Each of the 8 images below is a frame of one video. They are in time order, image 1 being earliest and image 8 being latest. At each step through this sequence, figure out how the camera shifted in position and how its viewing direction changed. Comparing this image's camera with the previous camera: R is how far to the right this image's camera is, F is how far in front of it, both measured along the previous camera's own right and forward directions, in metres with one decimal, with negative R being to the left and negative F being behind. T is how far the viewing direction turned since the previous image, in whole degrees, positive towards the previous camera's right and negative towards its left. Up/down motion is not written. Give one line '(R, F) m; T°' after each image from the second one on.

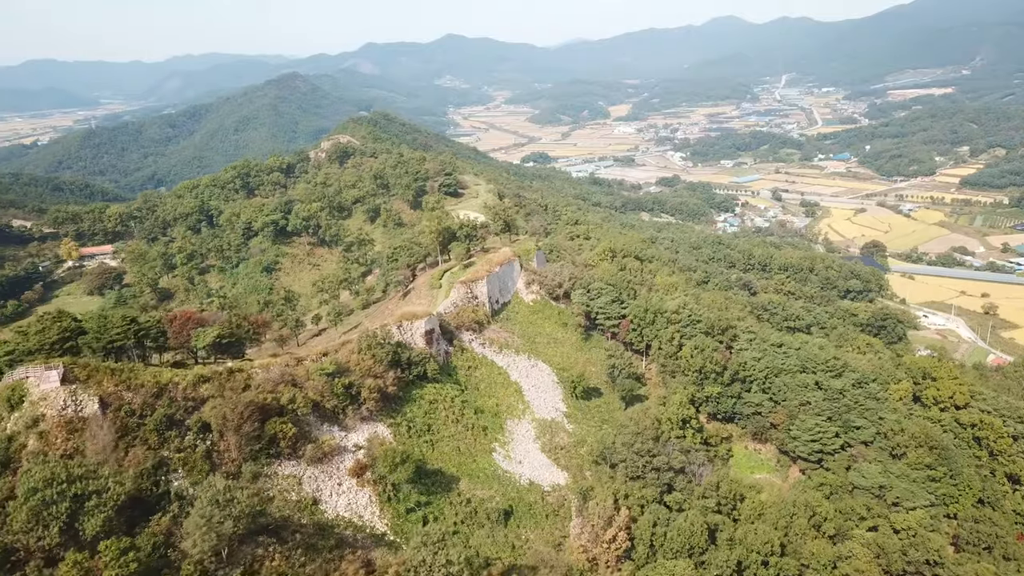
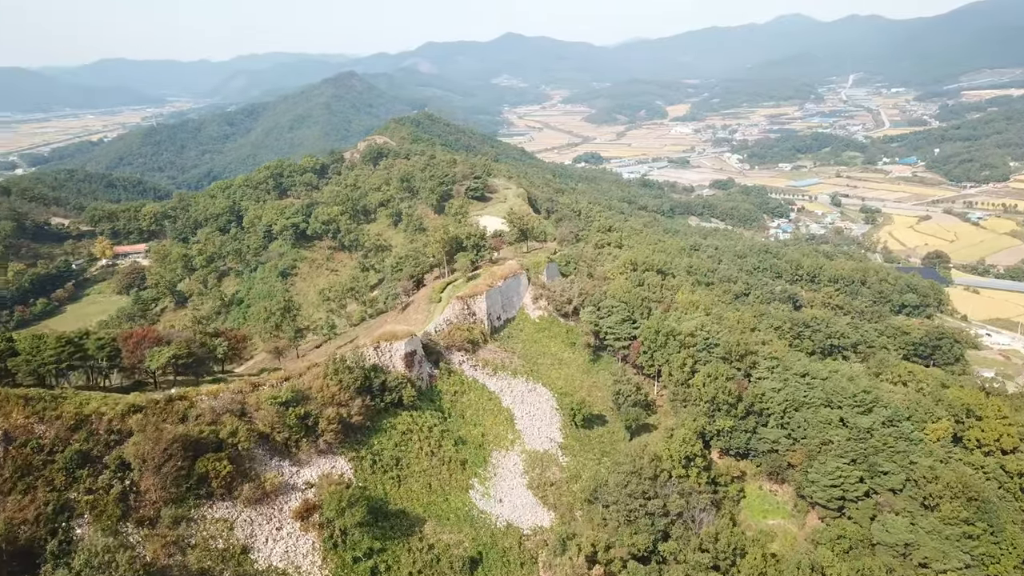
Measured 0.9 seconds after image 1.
(+1.6, +1.7) m; -4°
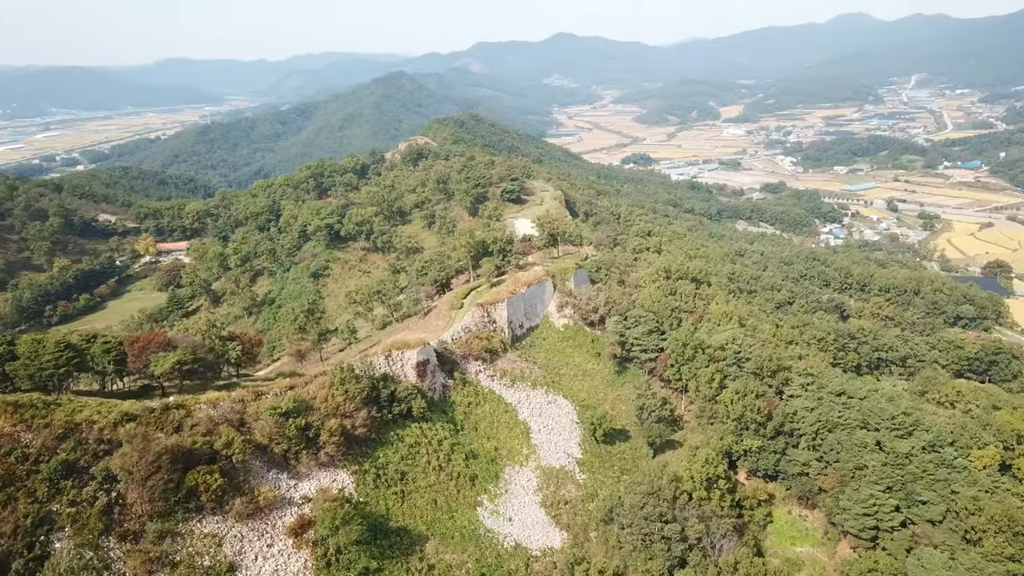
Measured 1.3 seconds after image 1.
(+0.8, +0.7) m; -3°
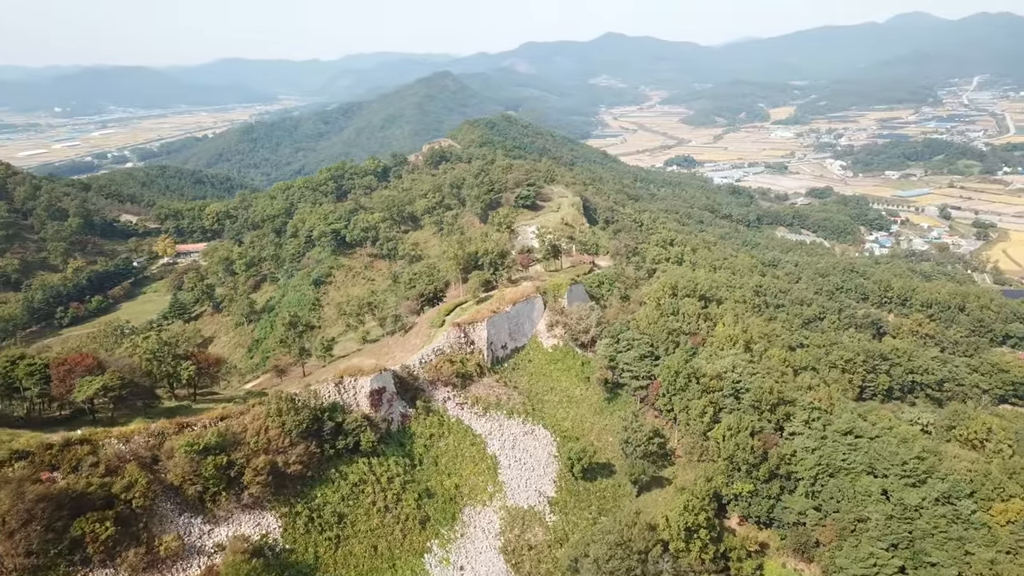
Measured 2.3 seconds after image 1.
(+1.8, +1.7) m; -3°
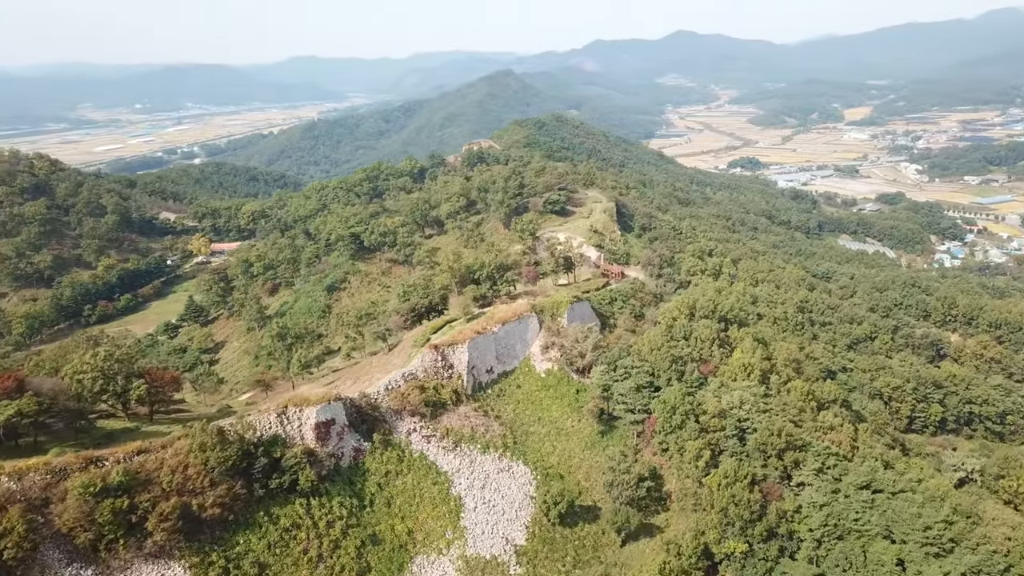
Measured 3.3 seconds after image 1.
(+2.0, +1.9) m; -5°
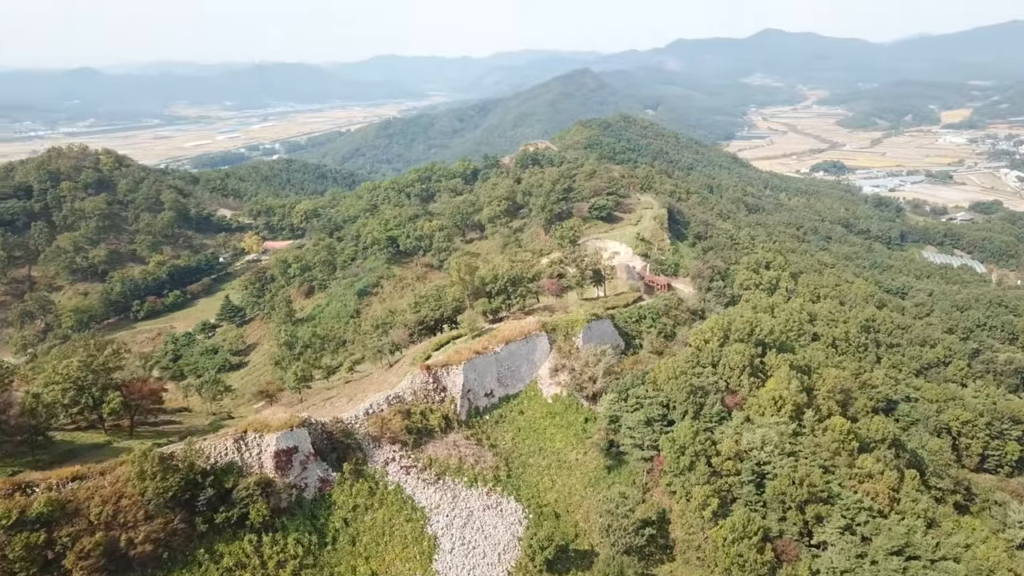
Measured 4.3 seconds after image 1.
(+1.7, +1.7) m; -6°
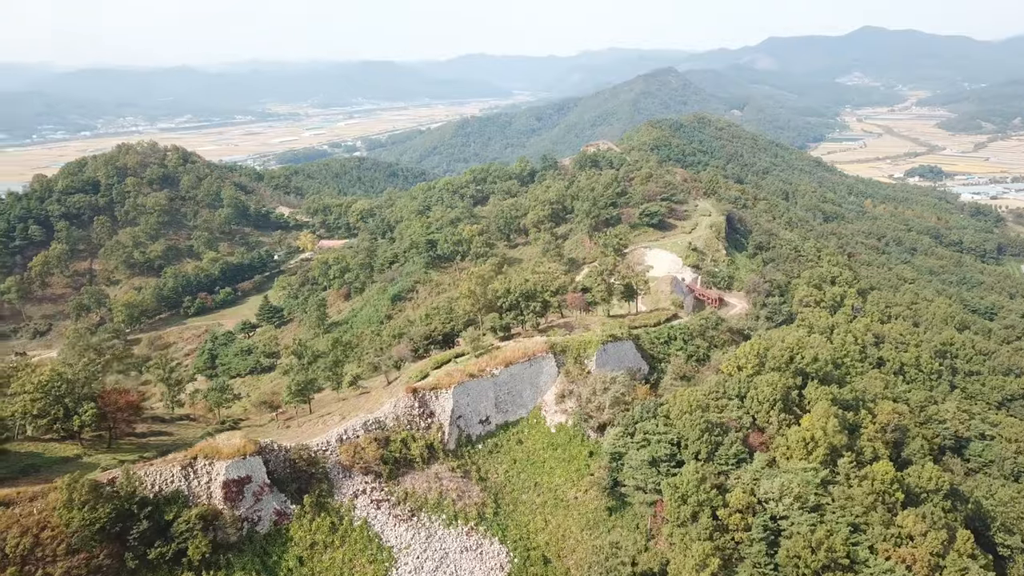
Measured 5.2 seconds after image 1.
(+1.8, +1.7) m; -6°
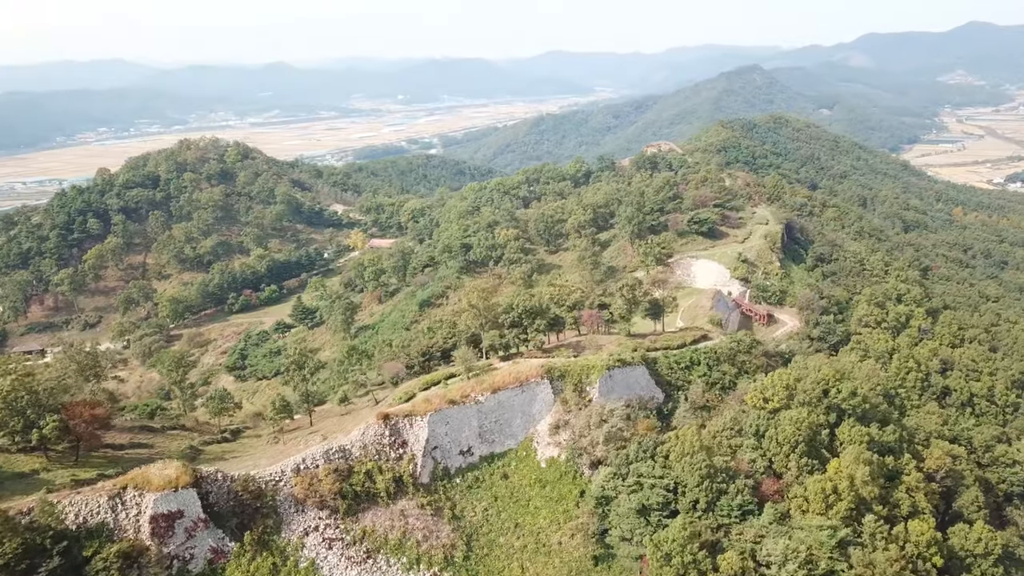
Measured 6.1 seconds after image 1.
(+1.8, +1.7) m; -6°
